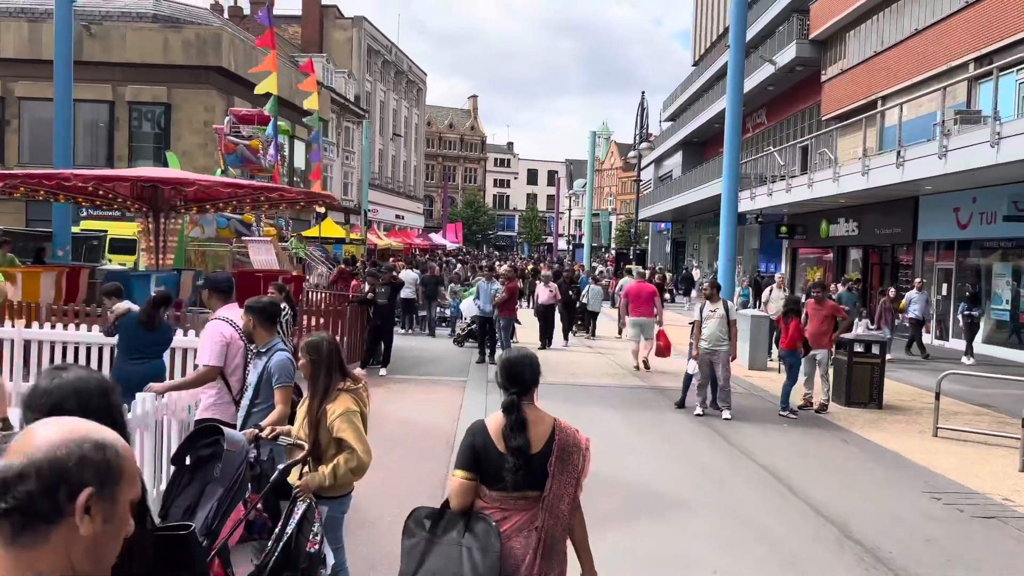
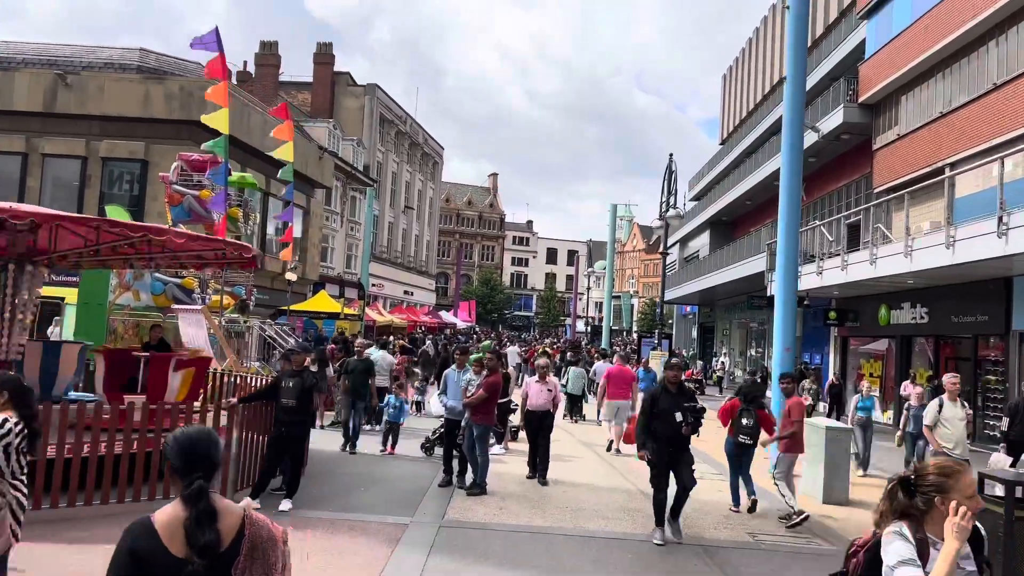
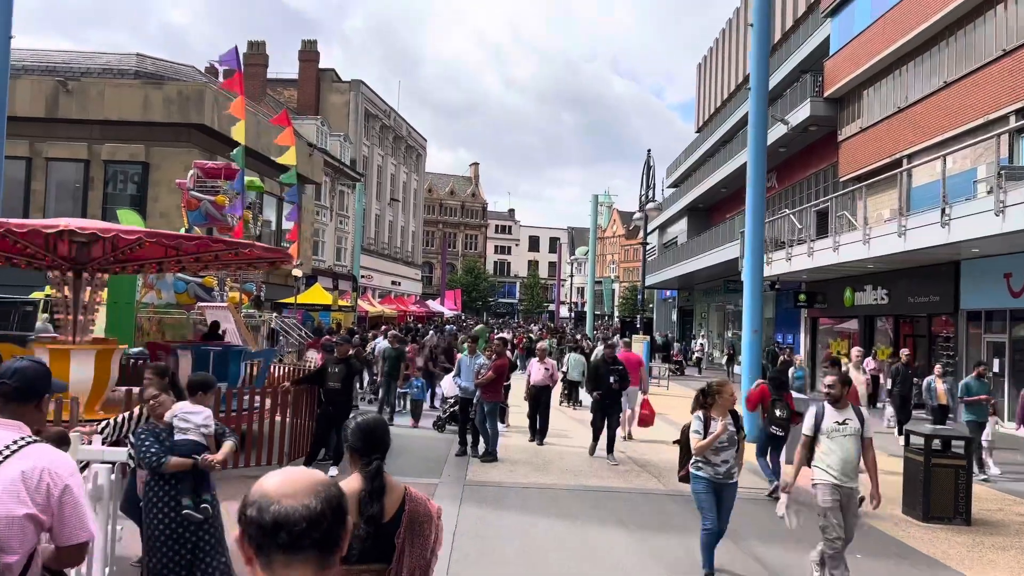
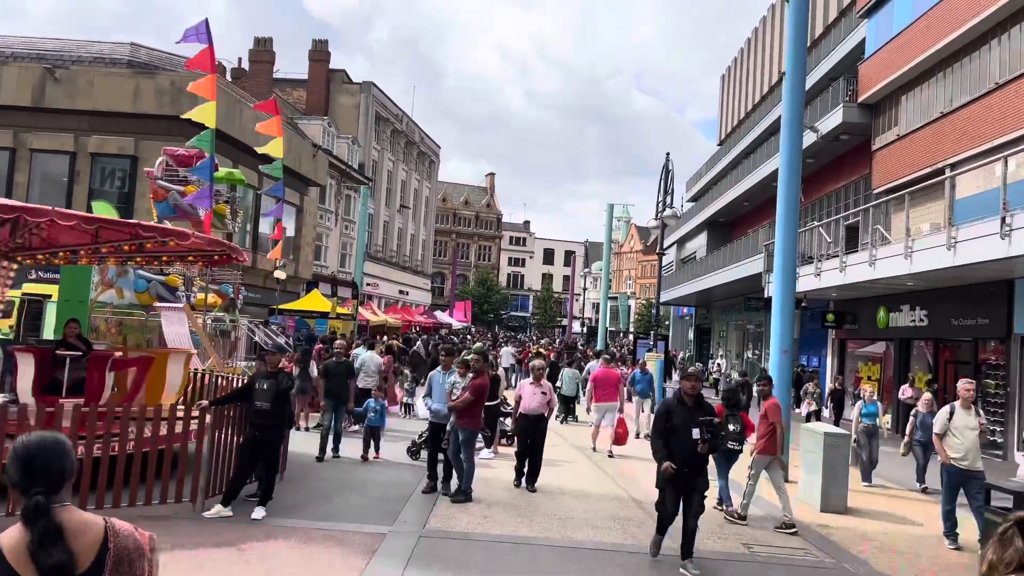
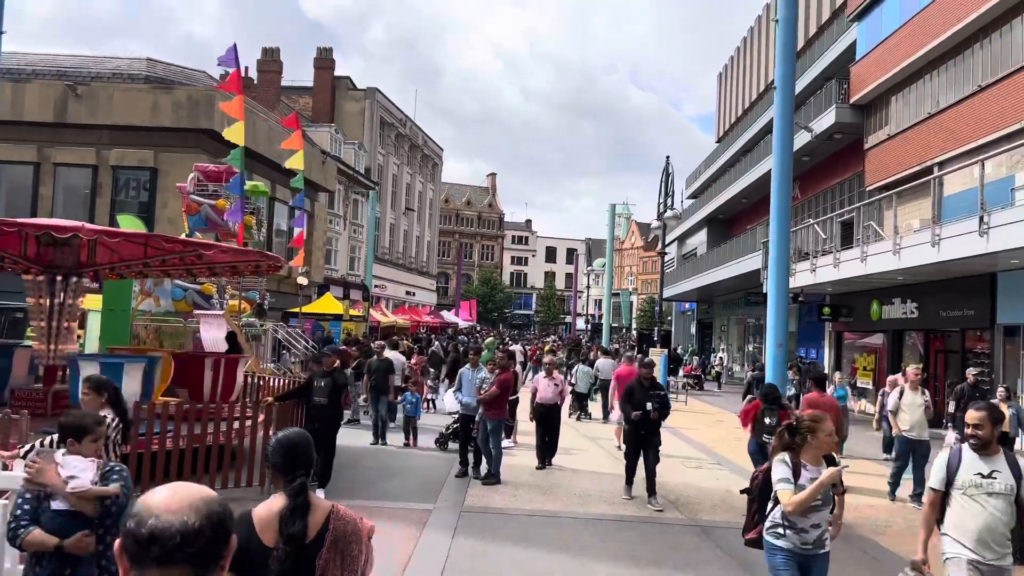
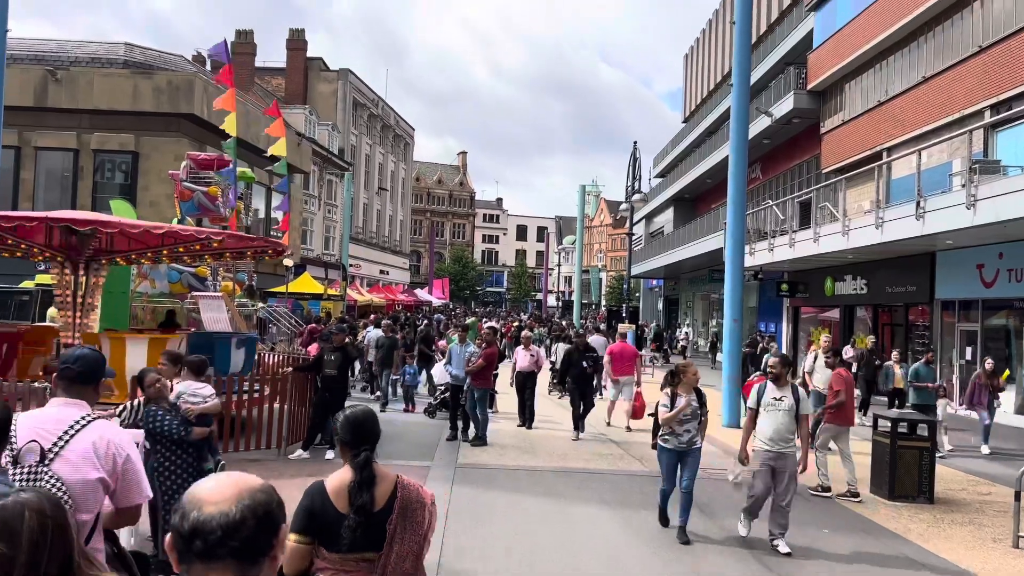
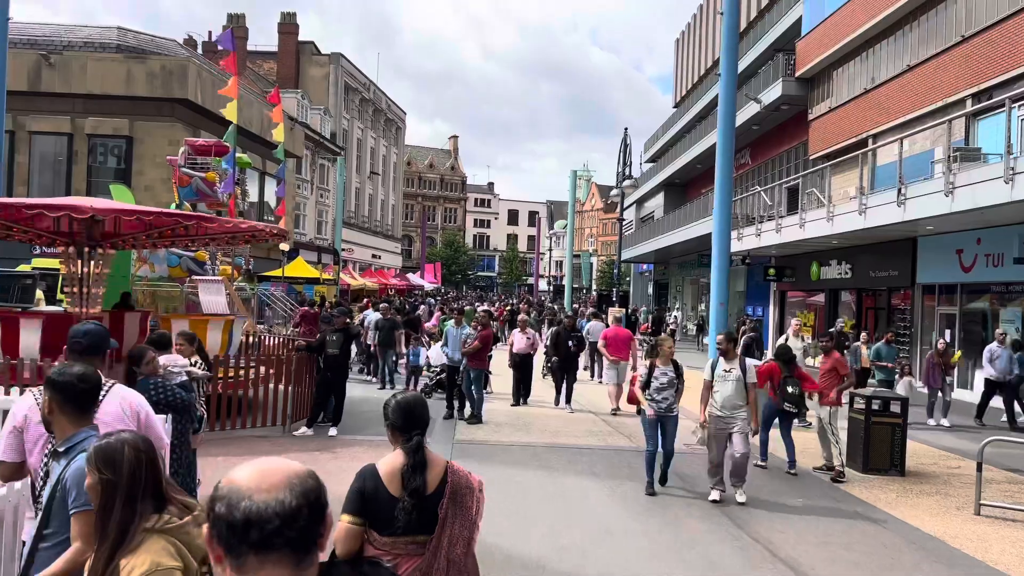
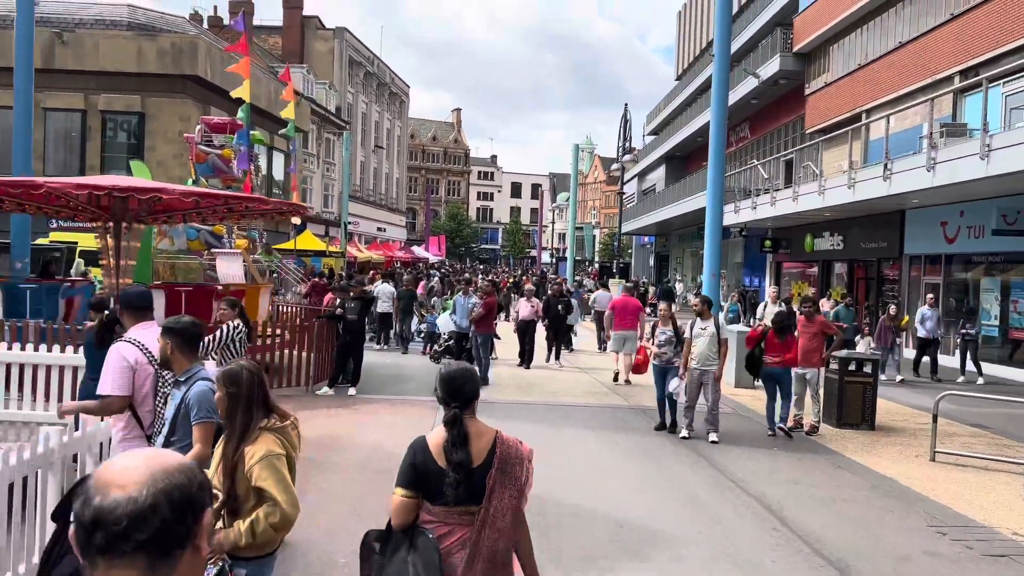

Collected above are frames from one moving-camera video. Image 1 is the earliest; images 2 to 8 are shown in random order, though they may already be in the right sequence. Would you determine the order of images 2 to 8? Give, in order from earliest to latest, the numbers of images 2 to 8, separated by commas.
8, 7, 6, 3, 5, 2, 4
